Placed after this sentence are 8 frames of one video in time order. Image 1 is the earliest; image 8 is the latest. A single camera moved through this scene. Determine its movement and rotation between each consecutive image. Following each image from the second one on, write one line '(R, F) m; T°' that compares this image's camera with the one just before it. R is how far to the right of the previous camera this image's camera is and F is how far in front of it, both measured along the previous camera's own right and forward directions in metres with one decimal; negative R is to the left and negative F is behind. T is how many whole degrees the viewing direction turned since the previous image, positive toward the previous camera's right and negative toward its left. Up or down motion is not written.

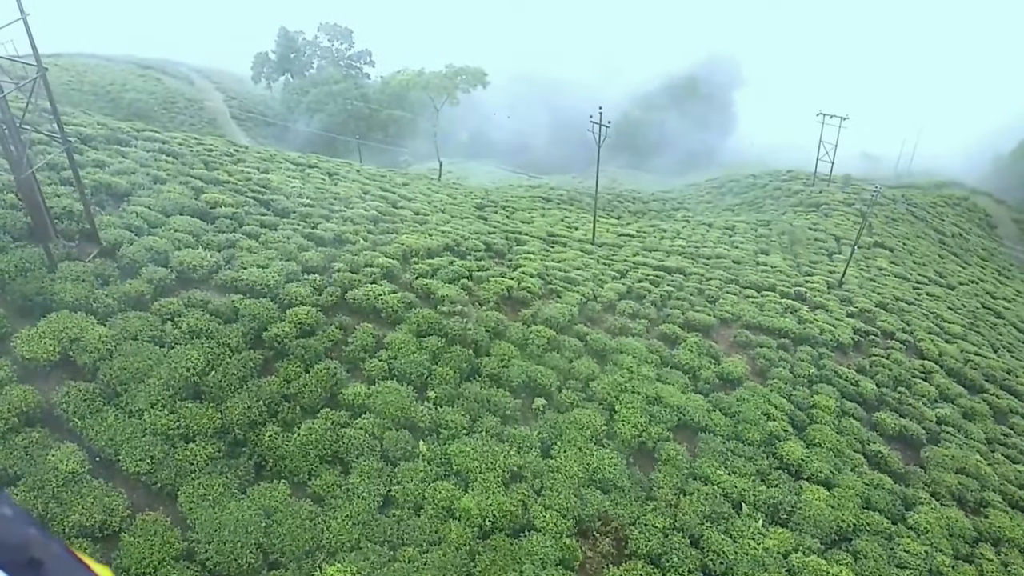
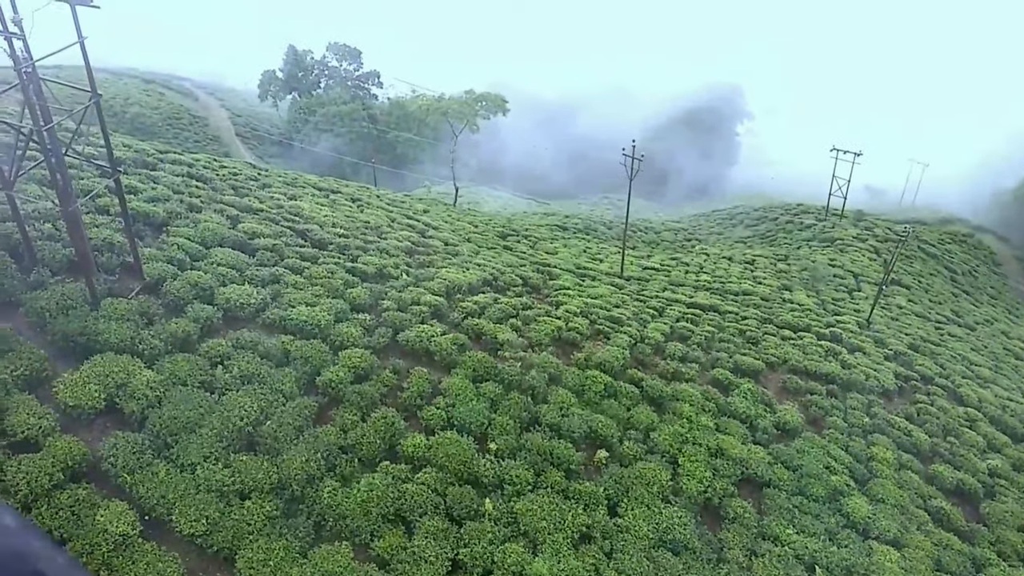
(-1.6, +0.7) m; +1°
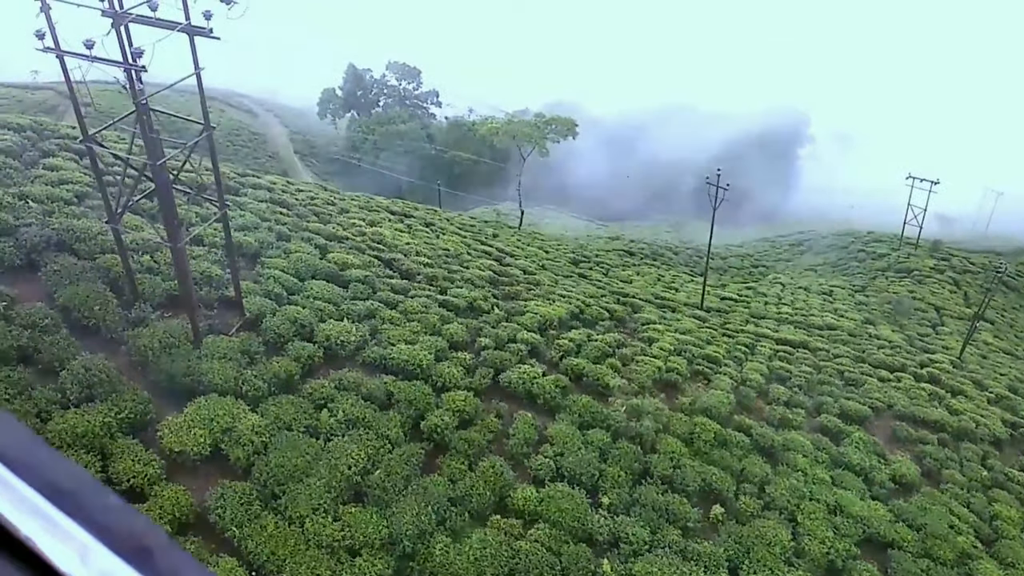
(-1.4, +0.7) m; -3°
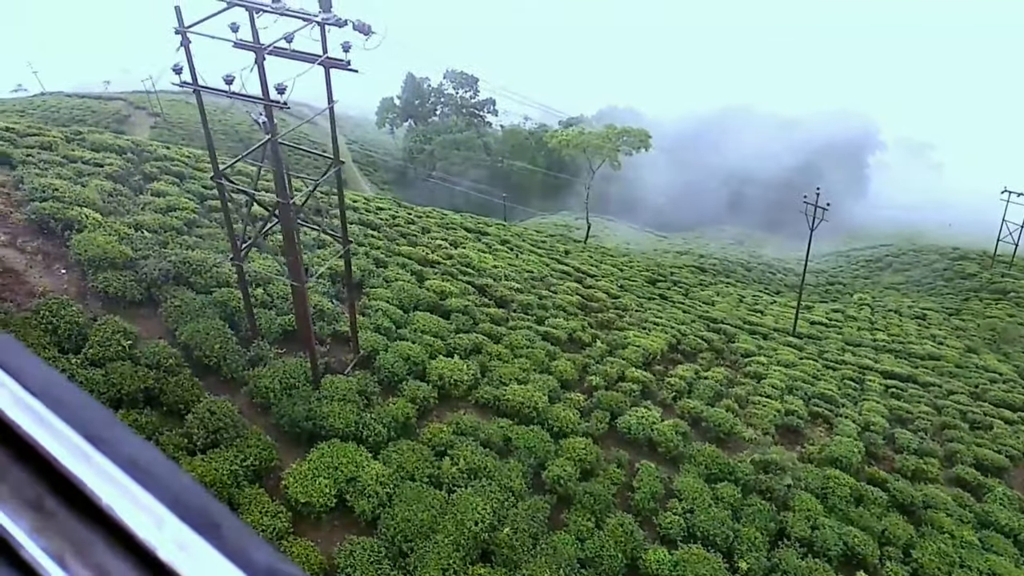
(-1.5, +0.7) m; -3°
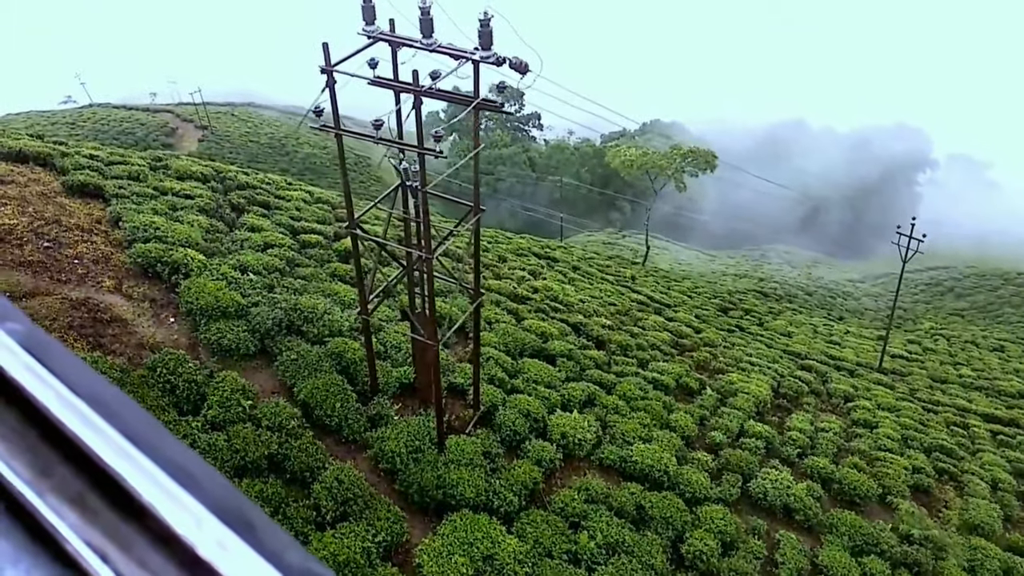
(-1.7, +0.9) m; -2°
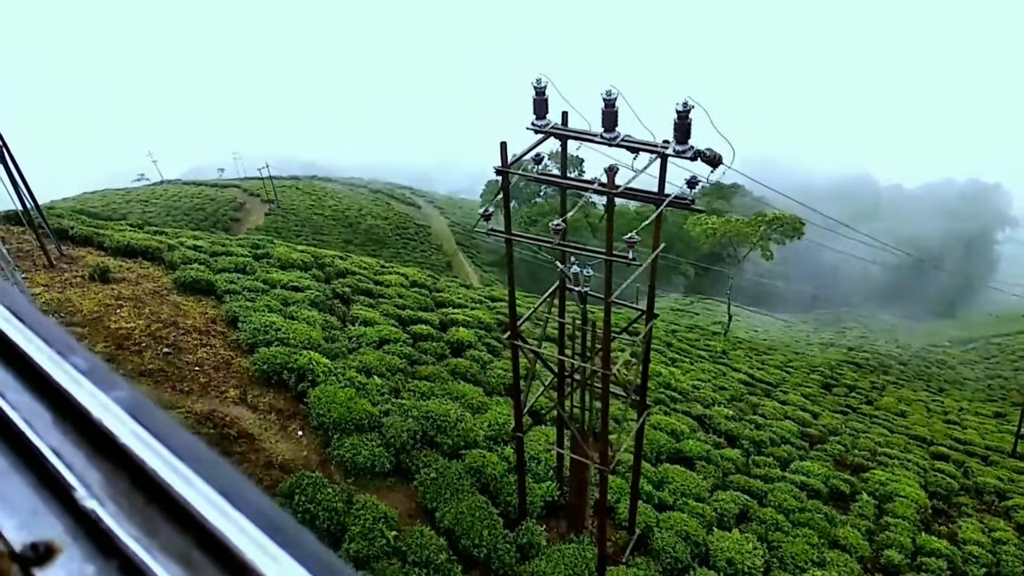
(-1.5, +1.1) m; -4°
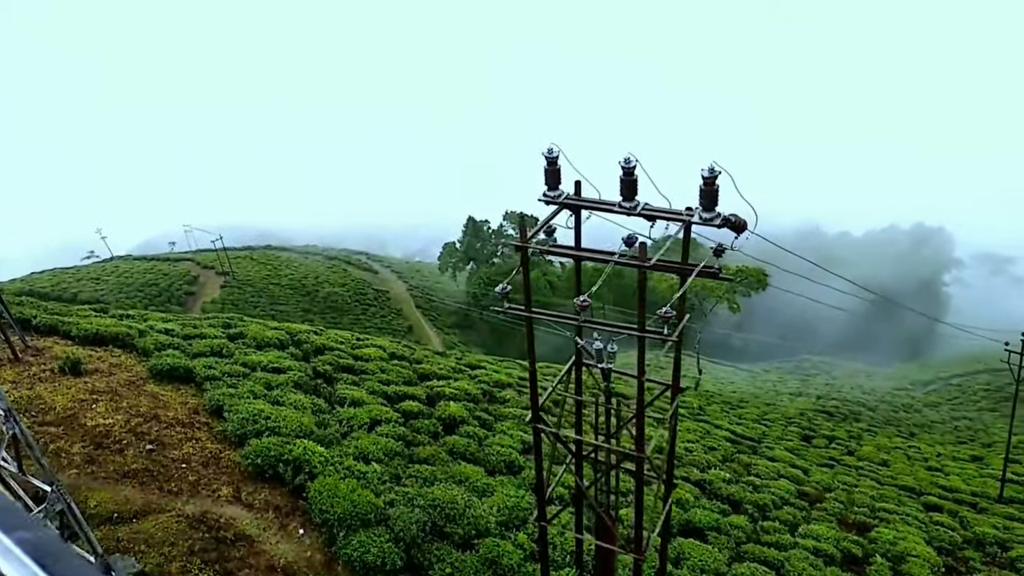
(-0.7, +0.5) m; +3°
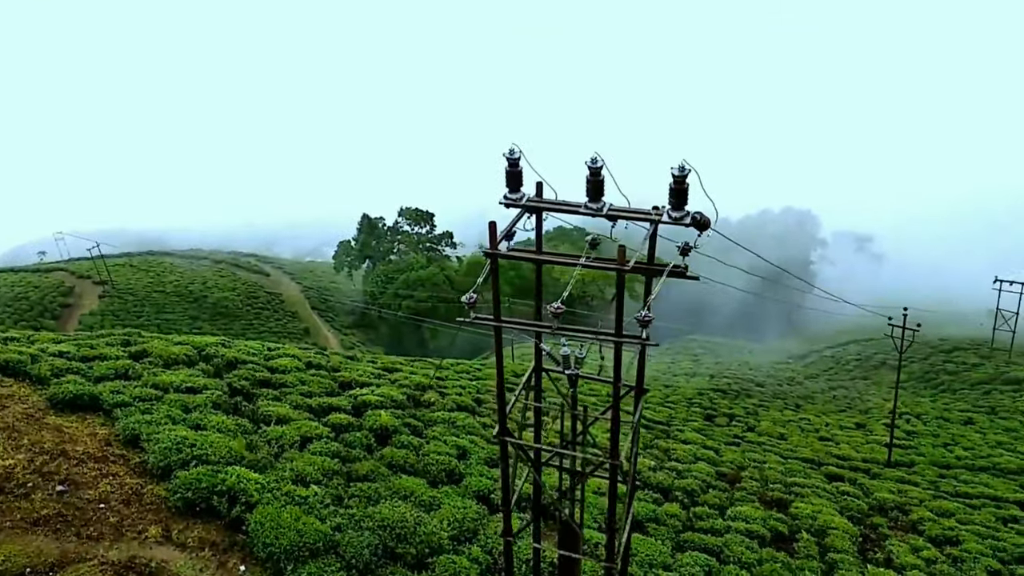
(-0.7, +0.4) m; +8°
